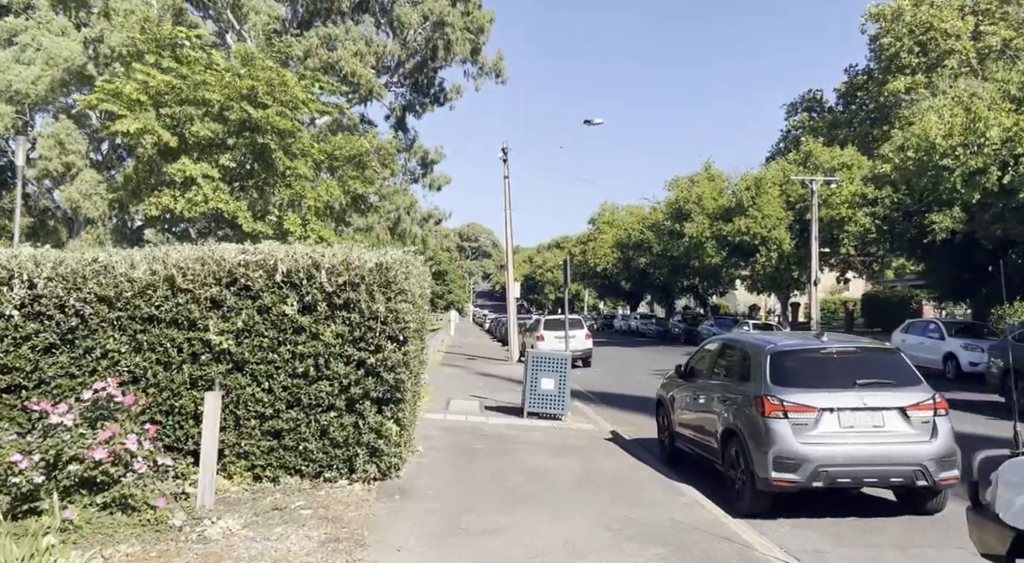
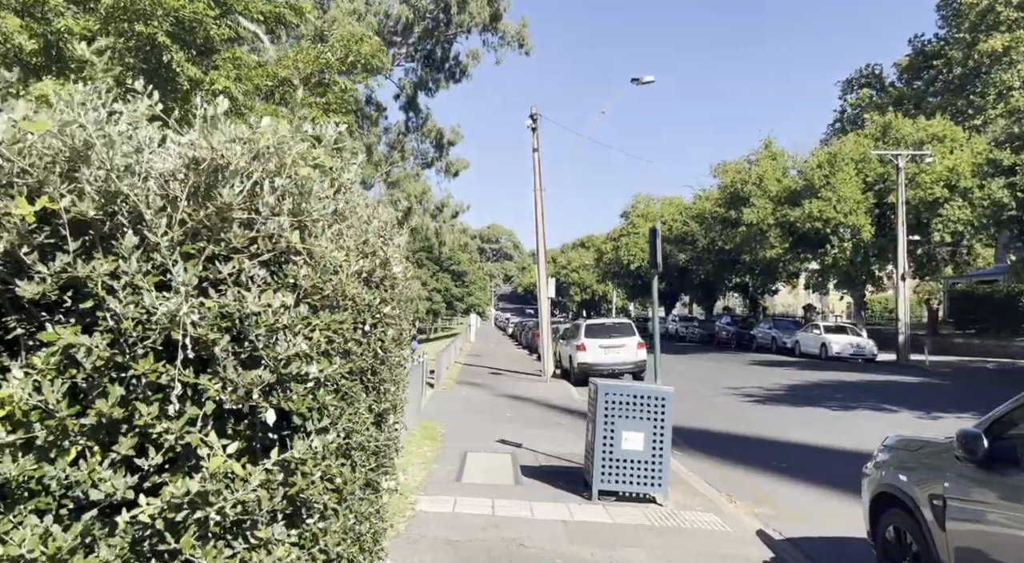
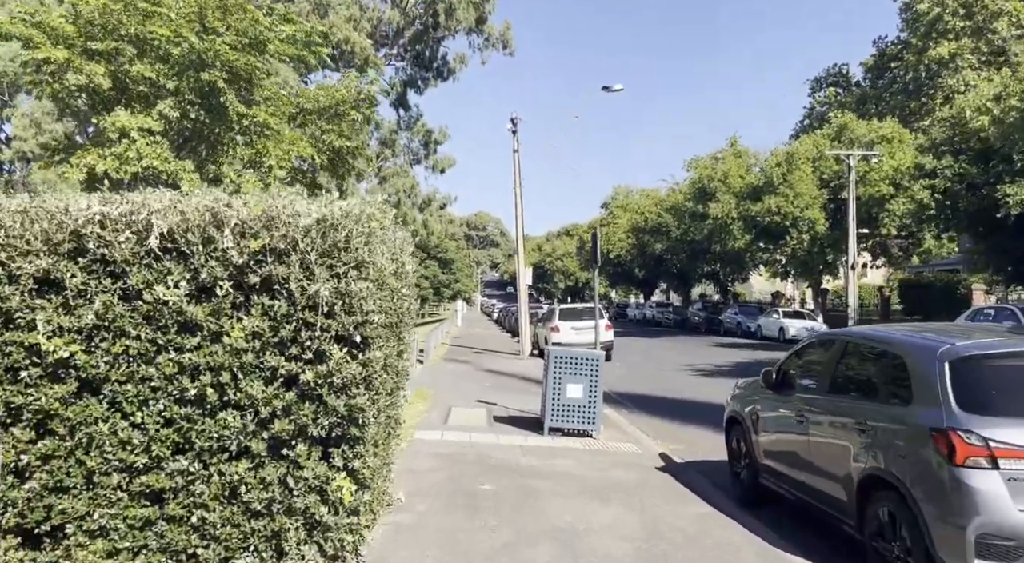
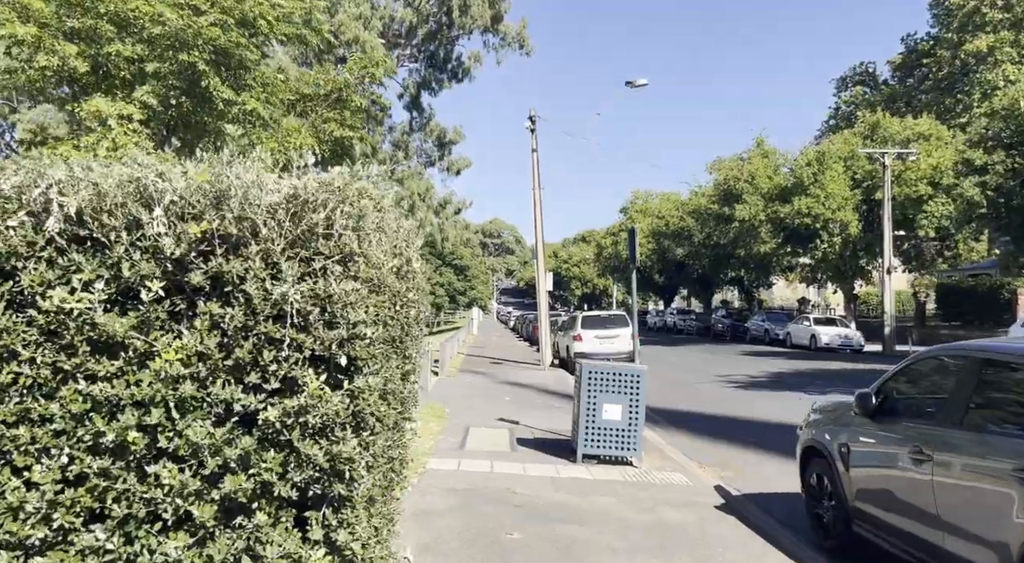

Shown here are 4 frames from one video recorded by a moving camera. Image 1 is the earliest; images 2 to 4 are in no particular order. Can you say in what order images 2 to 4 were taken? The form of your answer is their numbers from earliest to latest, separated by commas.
3, 4, 2
